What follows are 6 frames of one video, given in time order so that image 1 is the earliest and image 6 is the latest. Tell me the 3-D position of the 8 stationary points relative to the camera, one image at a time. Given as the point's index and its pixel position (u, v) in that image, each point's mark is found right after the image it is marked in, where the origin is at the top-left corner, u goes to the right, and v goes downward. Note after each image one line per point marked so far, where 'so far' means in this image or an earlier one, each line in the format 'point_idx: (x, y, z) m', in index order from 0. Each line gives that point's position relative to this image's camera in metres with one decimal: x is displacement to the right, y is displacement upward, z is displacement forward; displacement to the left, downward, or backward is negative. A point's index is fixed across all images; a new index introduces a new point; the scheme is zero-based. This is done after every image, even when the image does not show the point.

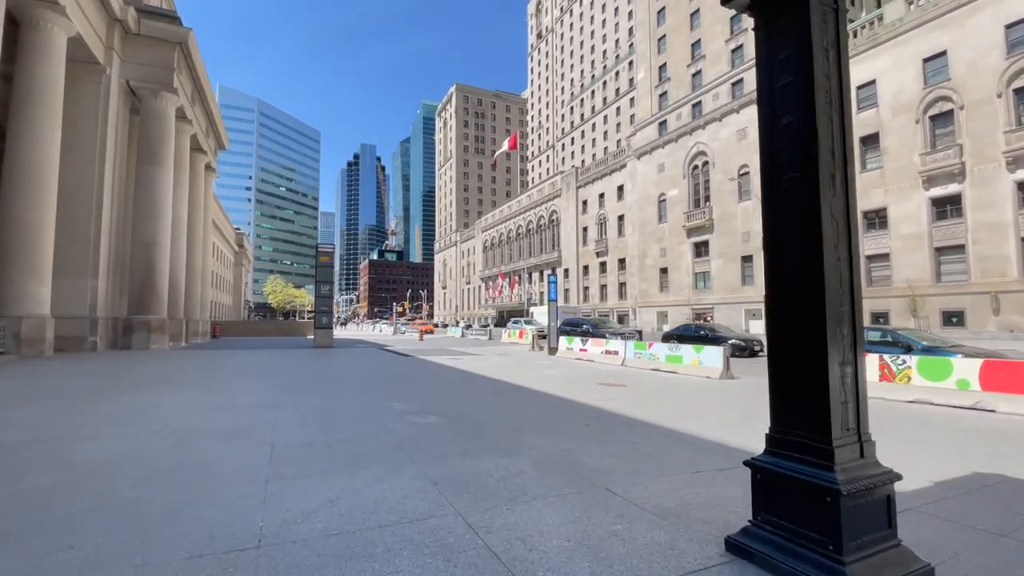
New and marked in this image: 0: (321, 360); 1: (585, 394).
0: (-7.5, -2.9, +18.8) m
1: (+1.4, -2.1, +9.5) m
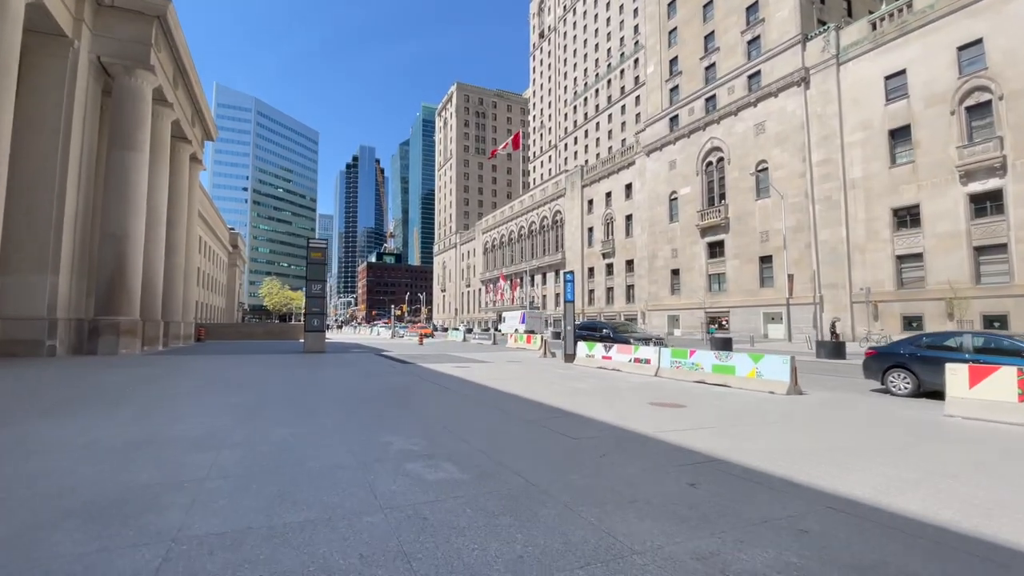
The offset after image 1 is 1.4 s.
0: (-7.0, -2.8, +16.5) m
1: (+2.0, -2.0, +7.3) m
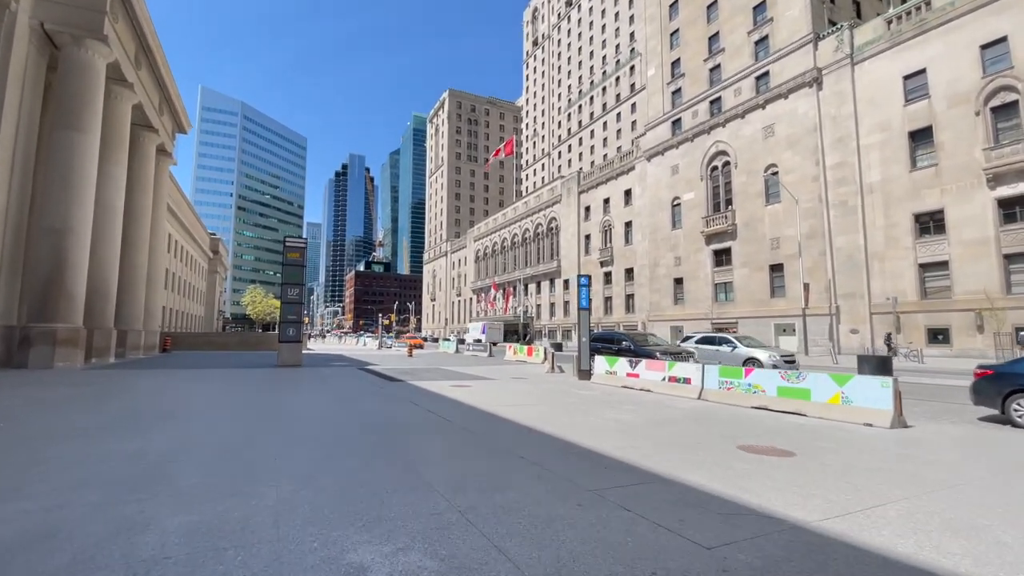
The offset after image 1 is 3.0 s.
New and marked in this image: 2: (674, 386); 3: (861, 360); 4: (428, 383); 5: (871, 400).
0: (-6.8, -2.9, +13.8) m
1: (+2.4, -1.9, +4.8) m
2: (+4.3, -2.6, +12.3) m
3: (+13.5, -2.8, +18.0) m
4: (-2.5, -2.8, +13.7) m
5: (+6.5, -2.0, +8.5) m
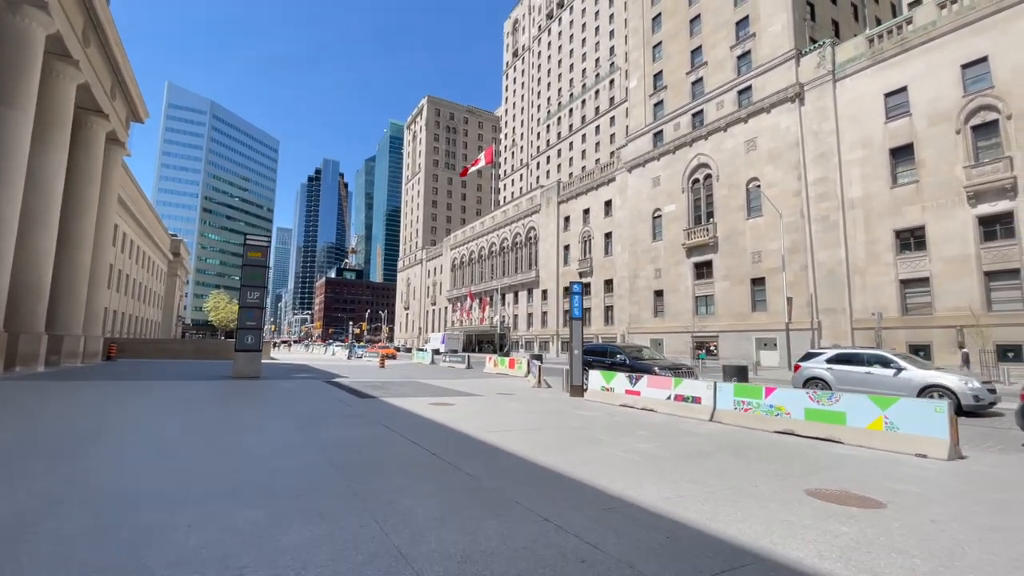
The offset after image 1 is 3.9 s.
0: (-7.1, -2.9, +11.9) m
1: (+2.6, -1.9, +3.5) m
2: (+4.0, -2.8, +11.1) m
3: (+12.9, -3.3, +17.3) m
4: (-2.8, -2.9, +12.1) m
5: (+6.5, -2.2, +7.4) m
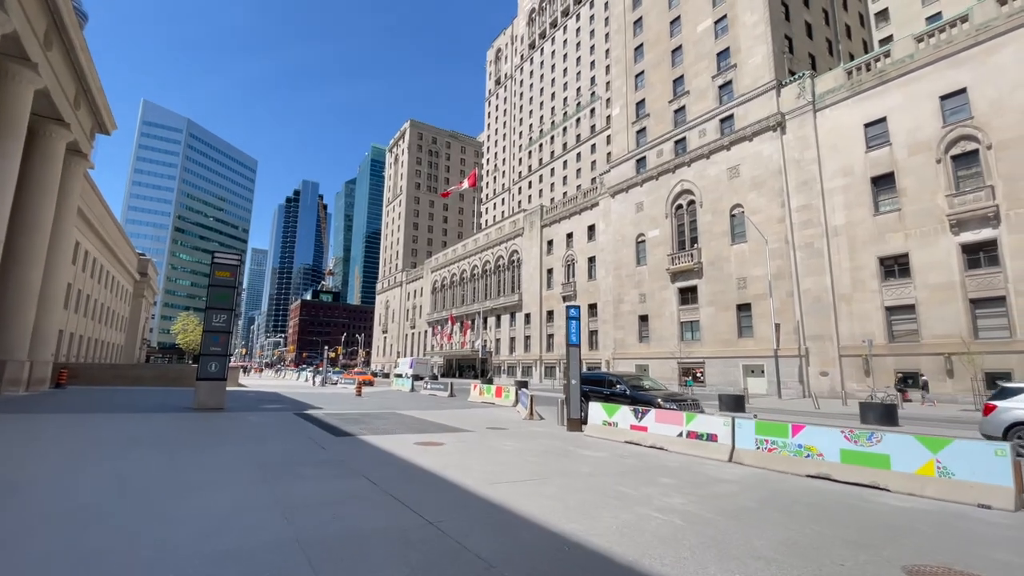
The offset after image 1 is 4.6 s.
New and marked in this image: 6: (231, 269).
0: (-7.2, -3.4, +10.4) m
1: (+2.9, -2.1, +2.4) m
2: (+3.9, -3.4, +10.0) m
3: (+12.5, -4.3, +16.6) m
4: (-2.9, -3.4, +10.7) m
5: (+6.6, -2.6, +6.5) m
6: (-10.7, +0.7, +17.8) m
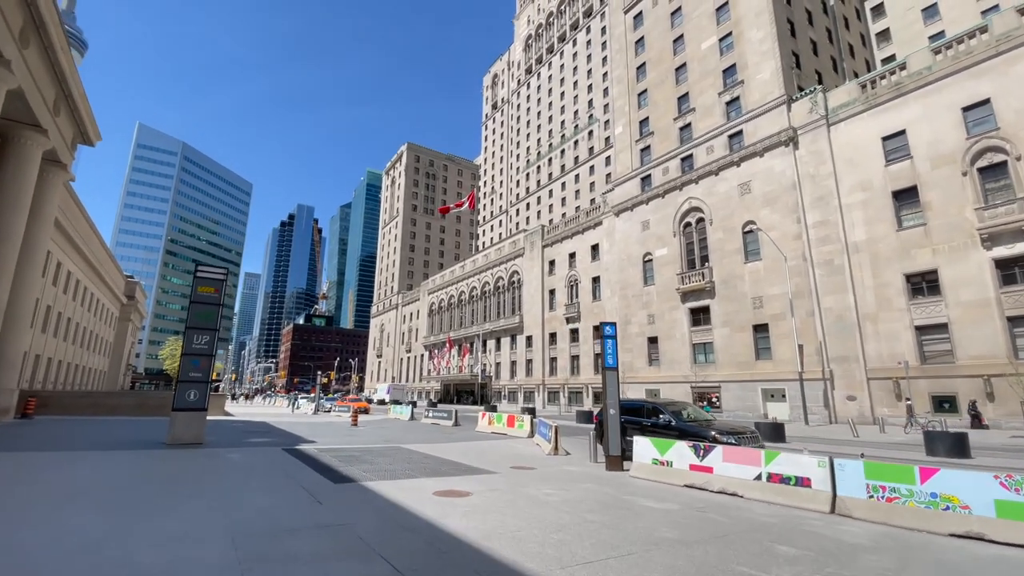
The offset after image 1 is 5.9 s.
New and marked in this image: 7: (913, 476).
0: (-6.5, -3.6, +8.3) m
1: (+3.7, -1.9, +0.6) m
2: (+4.7, -3.5, +8.1) m
3: (+13.2, -4.7, +14.8) m
4: (-2.2, -3.6, +8.7) m
5: (+7.4, -2.6, +4.7) m
6: (-10.1, +0.1, +15.9) m
7: (+5.9, -2.8, +6.8) m
